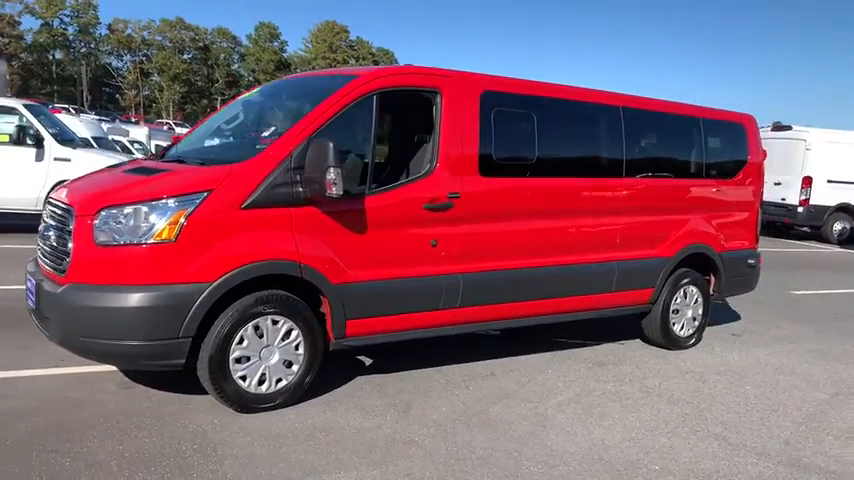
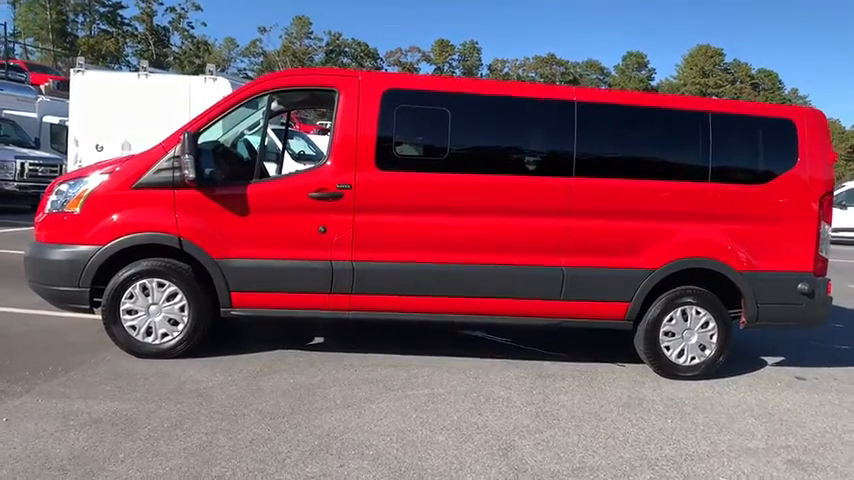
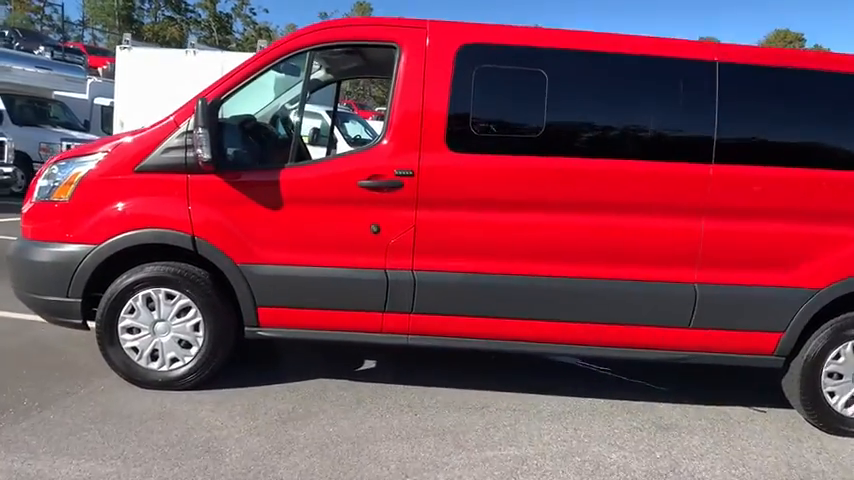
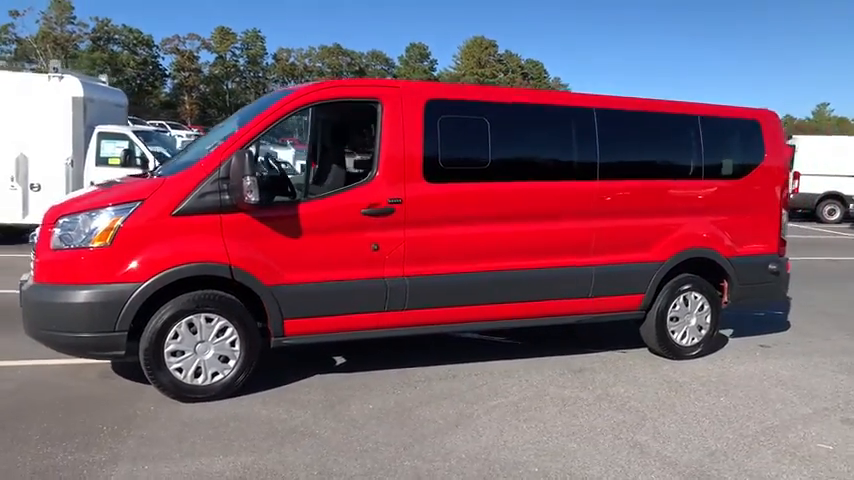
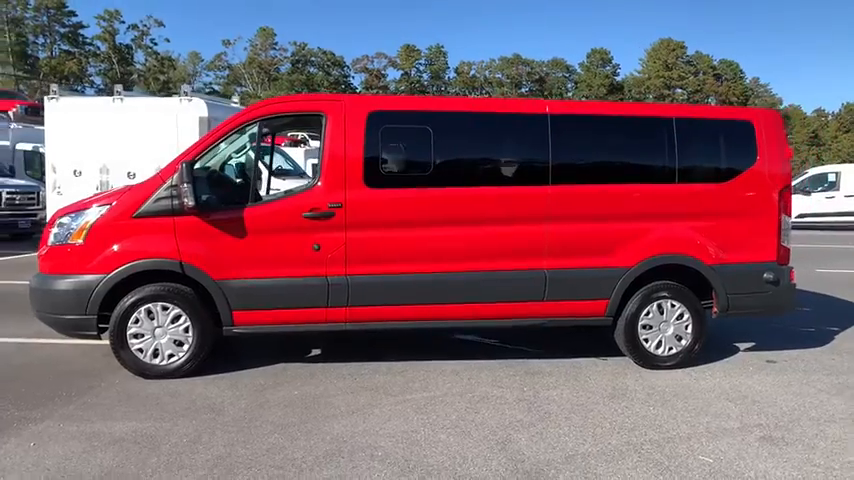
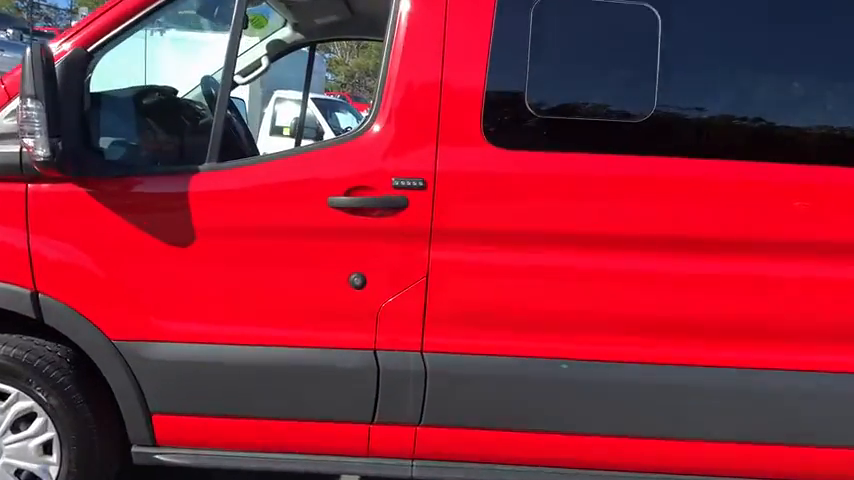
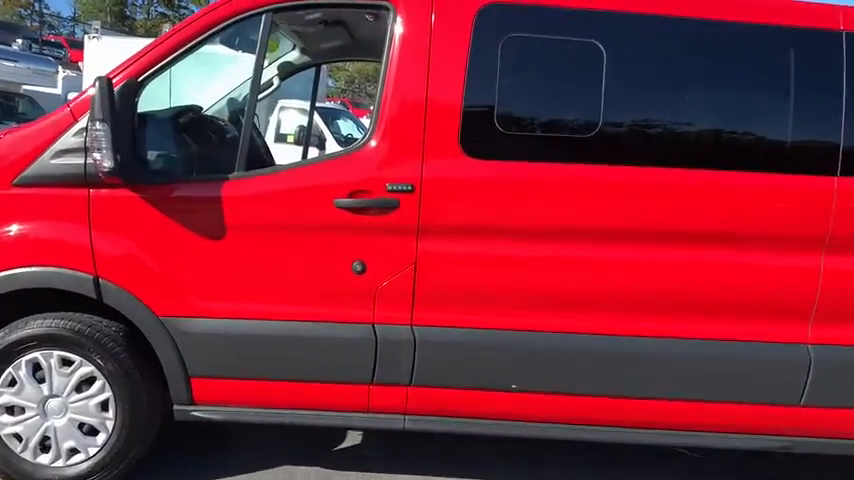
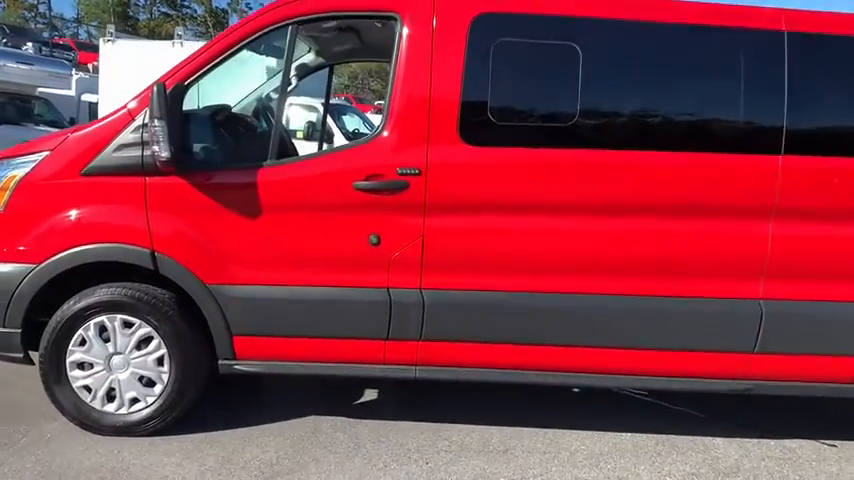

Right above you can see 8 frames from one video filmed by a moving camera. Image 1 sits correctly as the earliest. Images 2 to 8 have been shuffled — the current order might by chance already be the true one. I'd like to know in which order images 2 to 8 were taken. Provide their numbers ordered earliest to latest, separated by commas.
4, 5, 2, 3, 8, 7, 6
